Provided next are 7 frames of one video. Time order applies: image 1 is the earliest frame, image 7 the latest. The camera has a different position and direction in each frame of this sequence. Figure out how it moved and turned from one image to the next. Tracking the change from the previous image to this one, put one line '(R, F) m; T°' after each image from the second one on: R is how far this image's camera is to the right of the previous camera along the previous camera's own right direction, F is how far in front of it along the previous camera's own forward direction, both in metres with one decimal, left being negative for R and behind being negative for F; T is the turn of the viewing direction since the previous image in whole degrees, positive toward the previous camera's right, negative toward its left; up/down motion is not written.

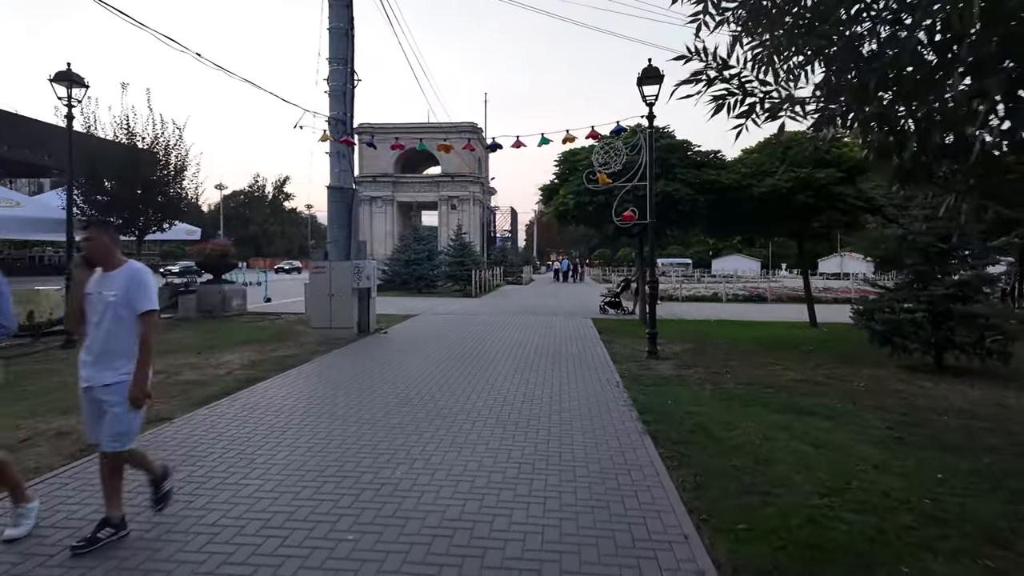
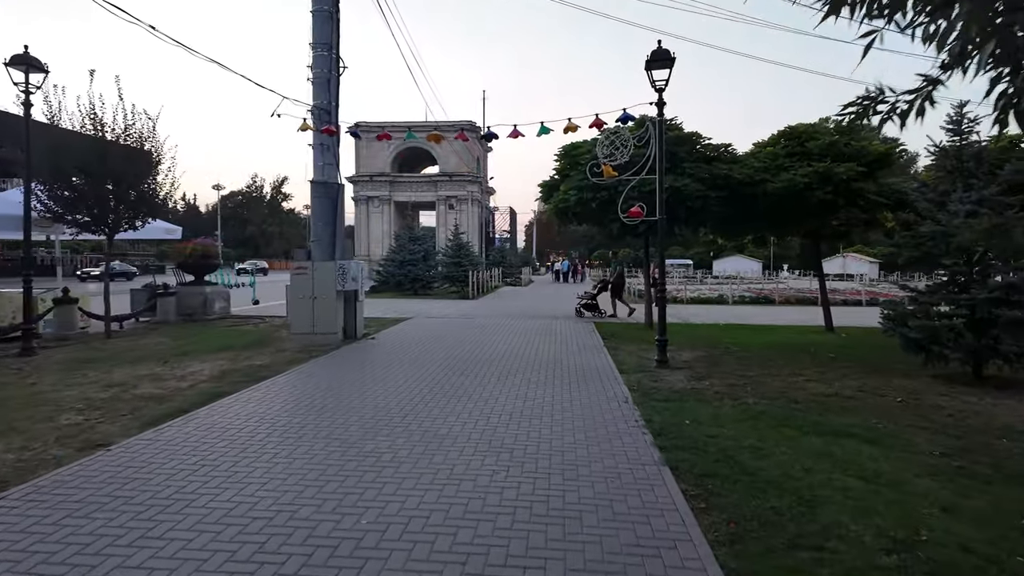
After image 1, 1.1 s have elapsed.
(0.0, +1.0) m; 0°
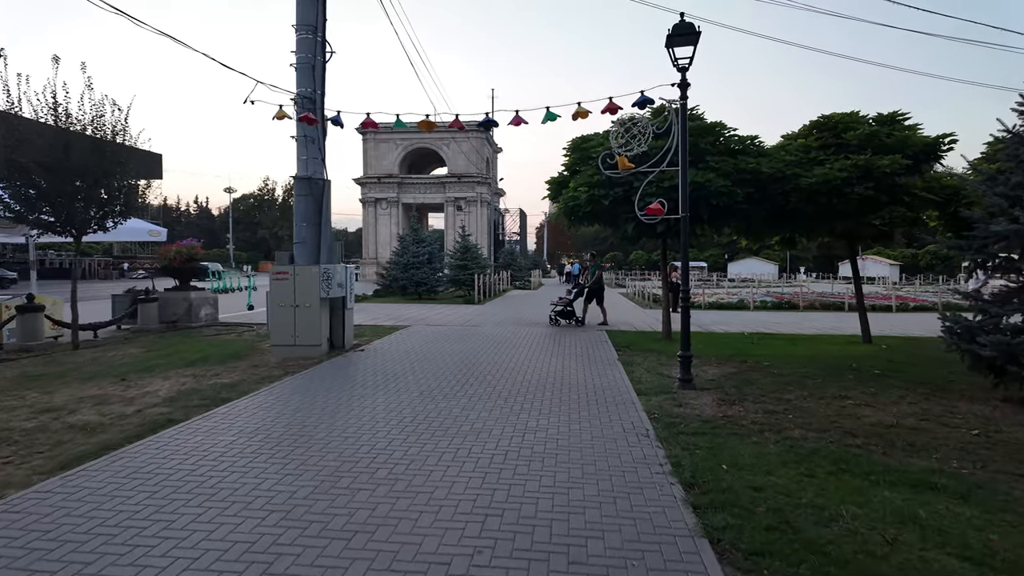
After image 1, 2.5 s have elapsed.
(+0.1, +1.3) m; -1°
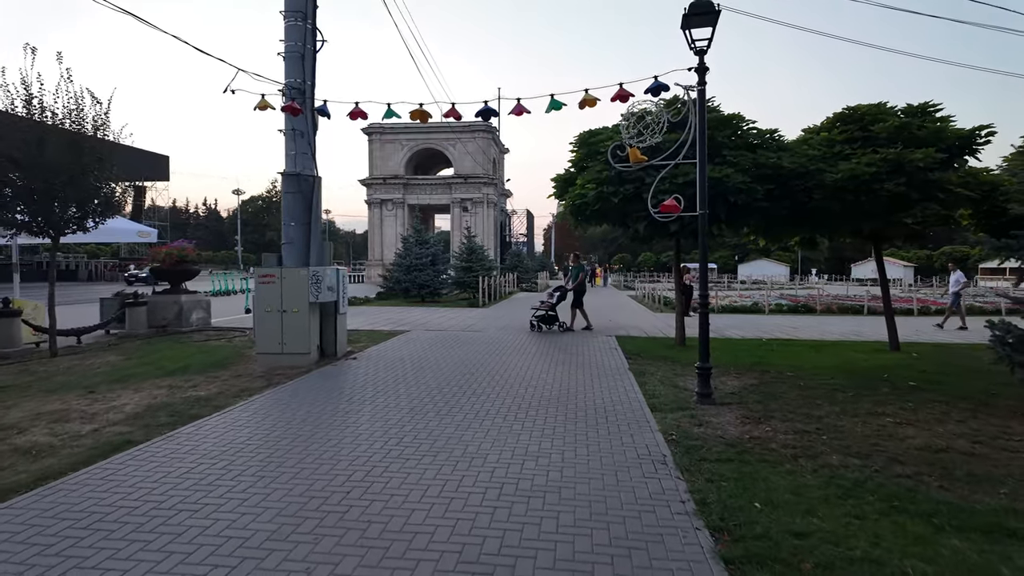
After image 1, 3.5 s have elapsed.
(+0.1, +0.8) m; -1°
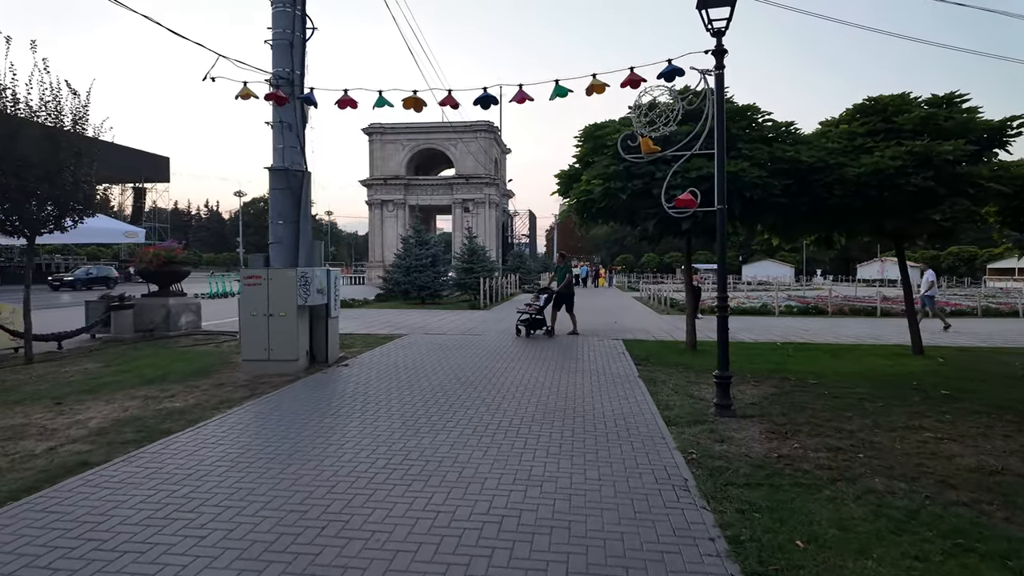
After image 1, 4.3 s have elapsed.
(0.0, +0.7) m; 0°
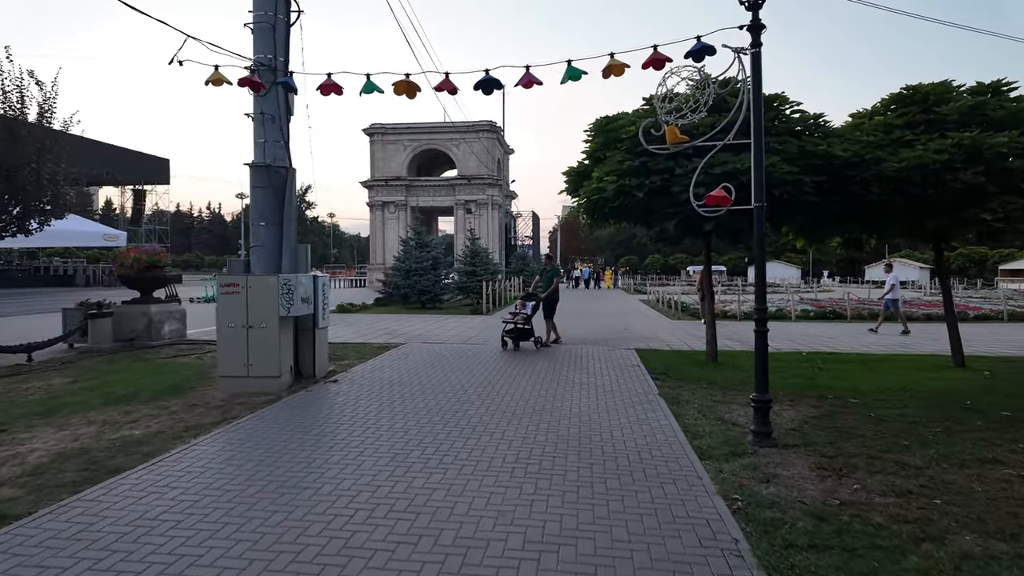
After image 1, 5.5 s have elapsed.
(0.0, +1.0) m; 0°
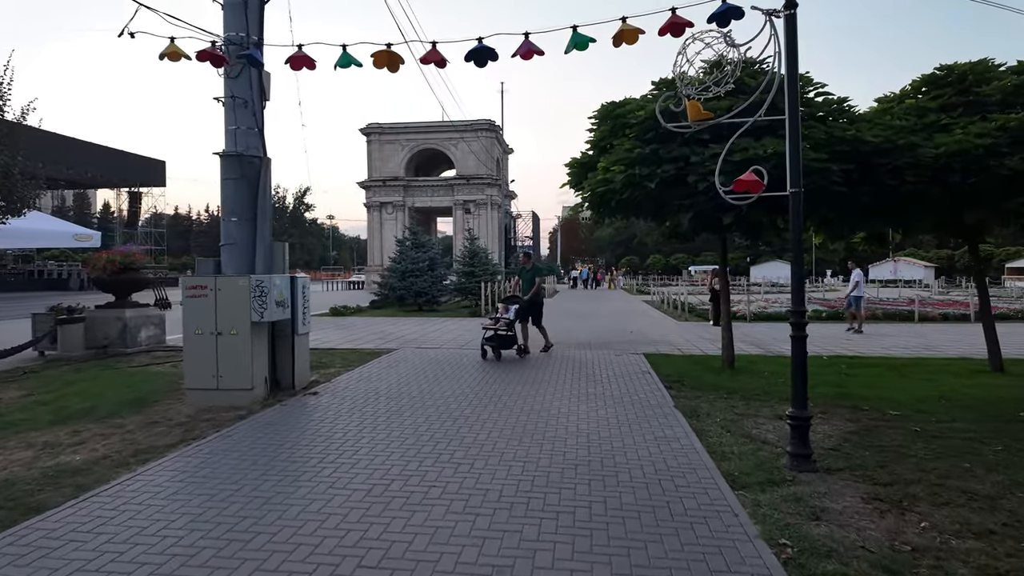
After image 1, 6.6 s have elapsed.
(0.0, +0.9) m; 0°
